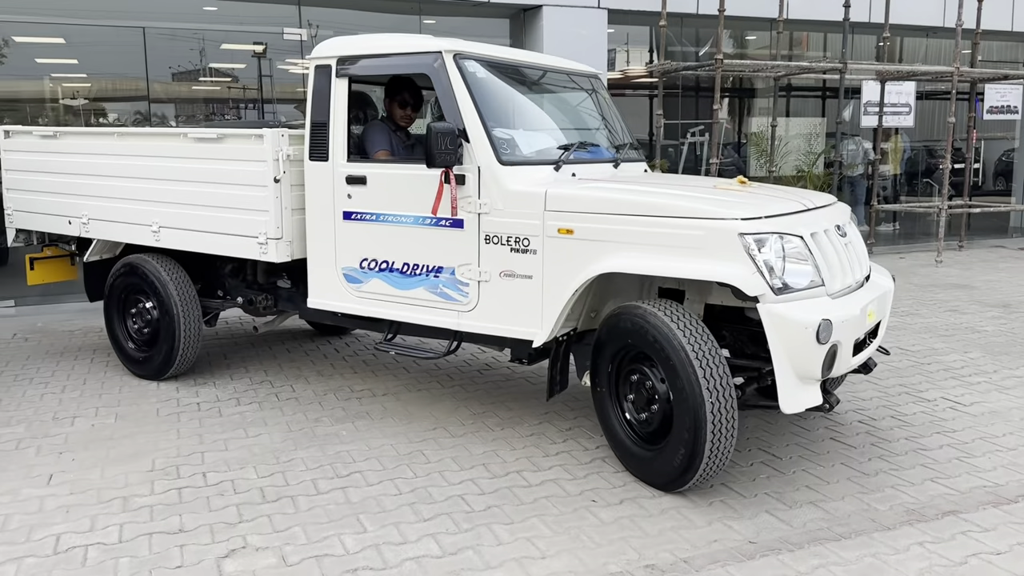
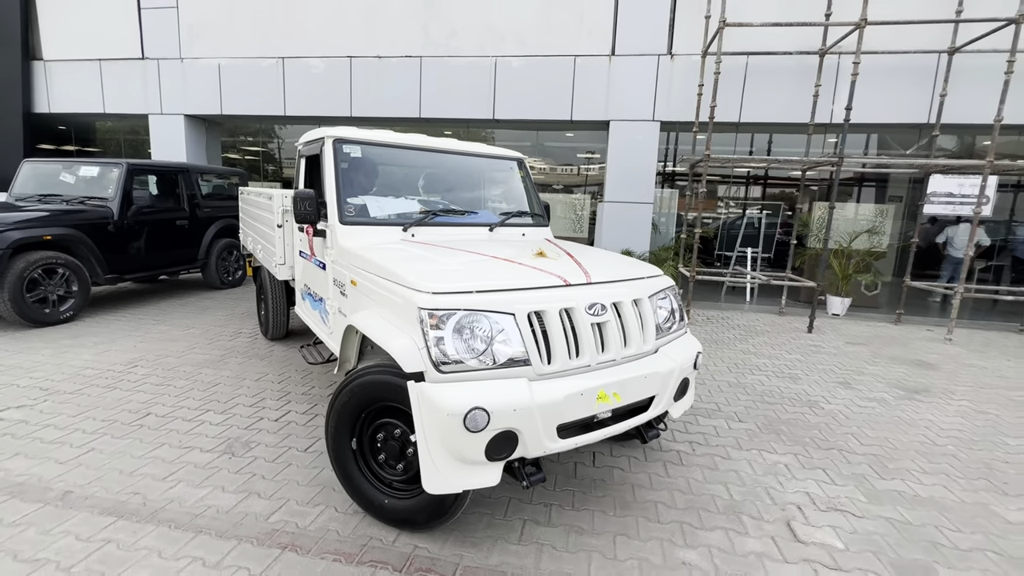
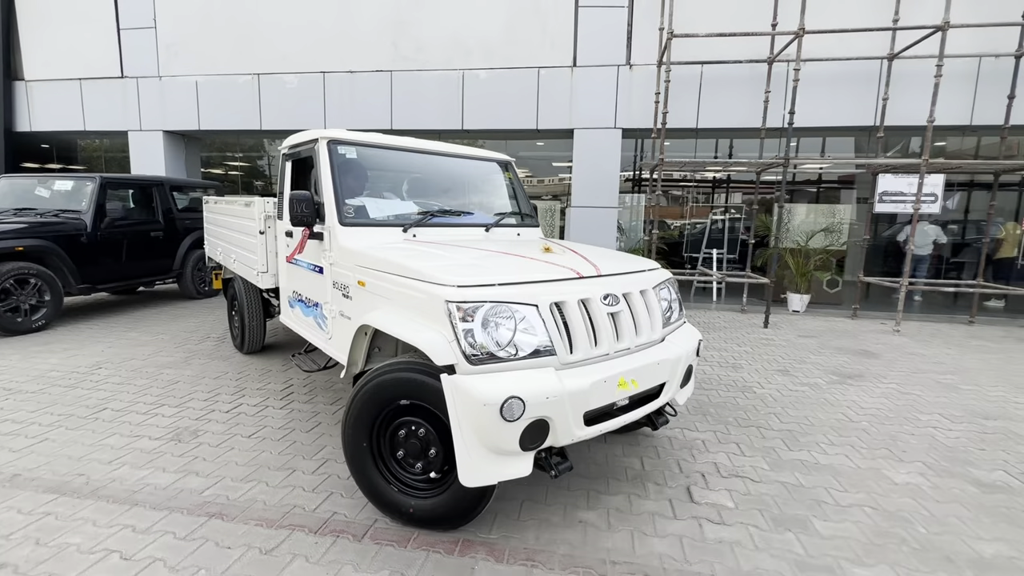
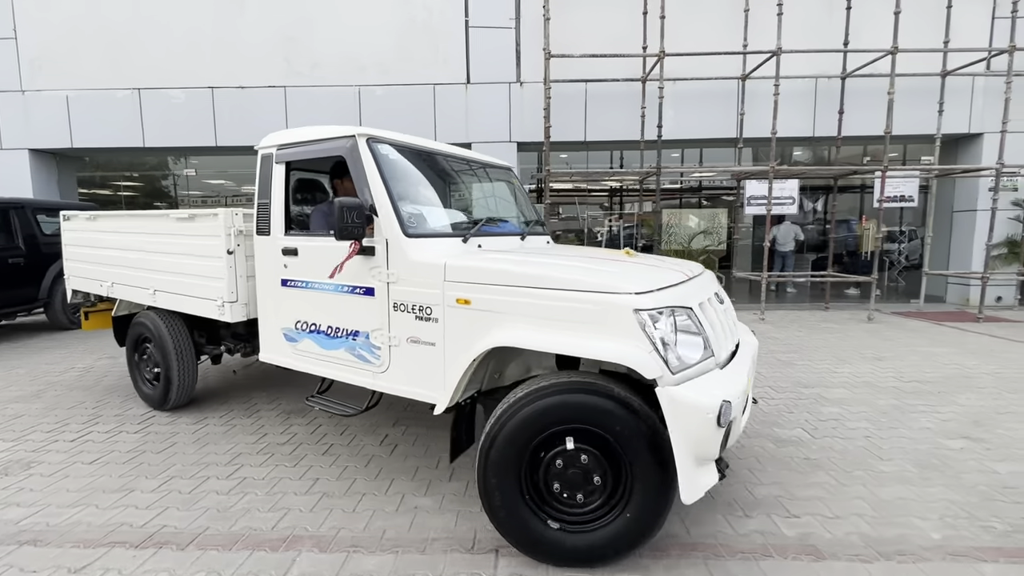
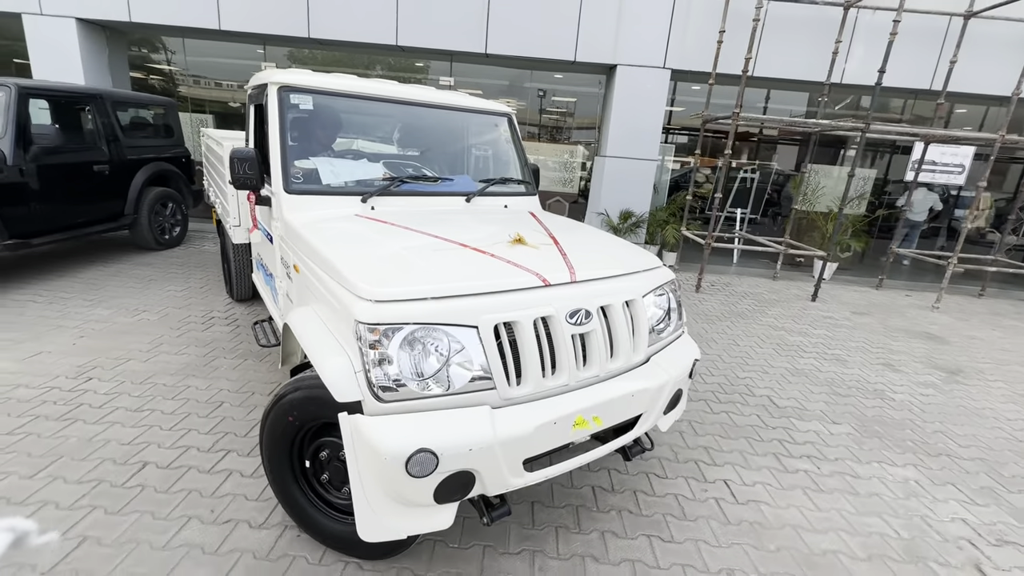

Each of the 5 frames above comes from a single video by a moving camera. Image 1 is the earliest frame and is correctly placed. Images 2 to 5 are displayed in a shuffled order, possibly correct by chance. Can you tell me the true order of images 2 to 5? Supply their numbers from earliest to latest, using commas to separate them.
5, 2, 3, 4
